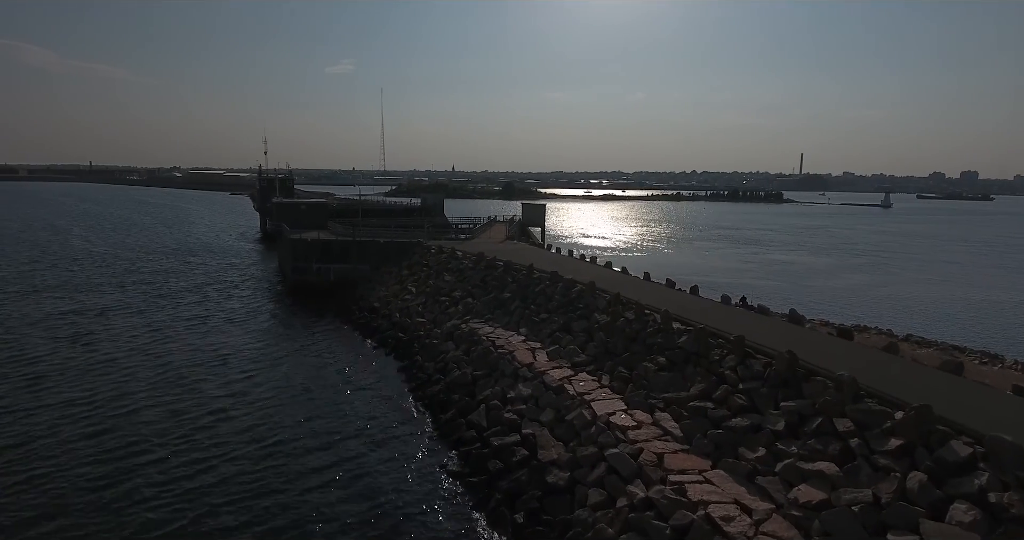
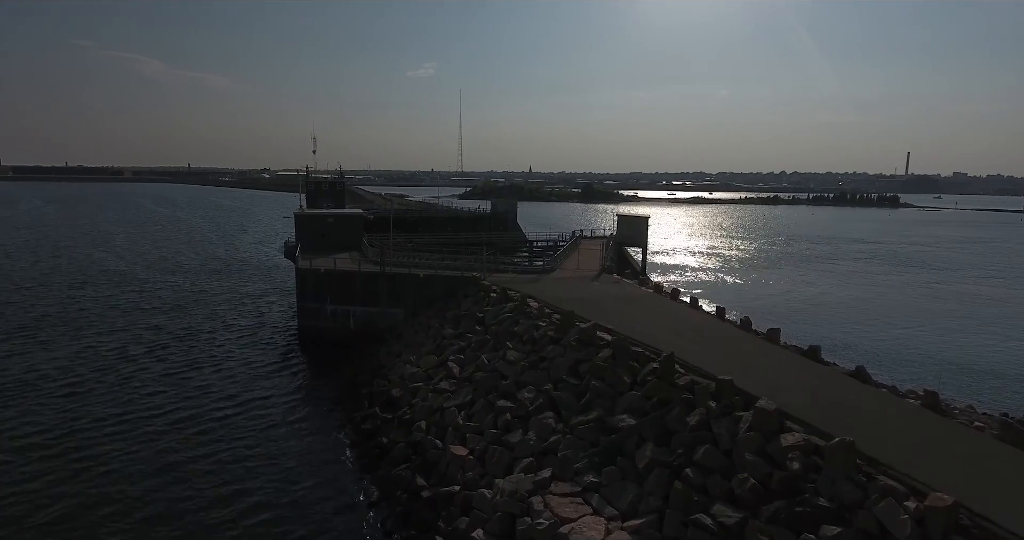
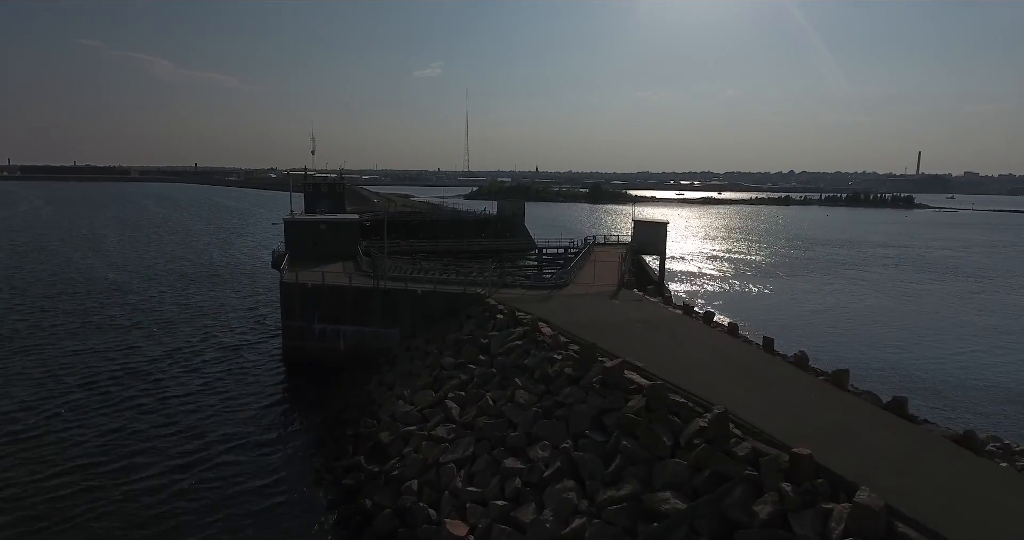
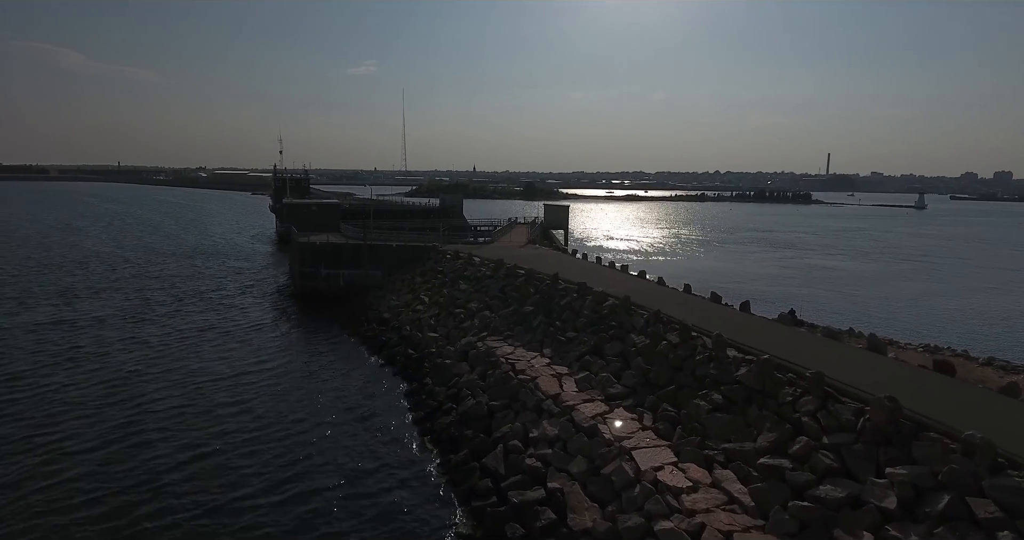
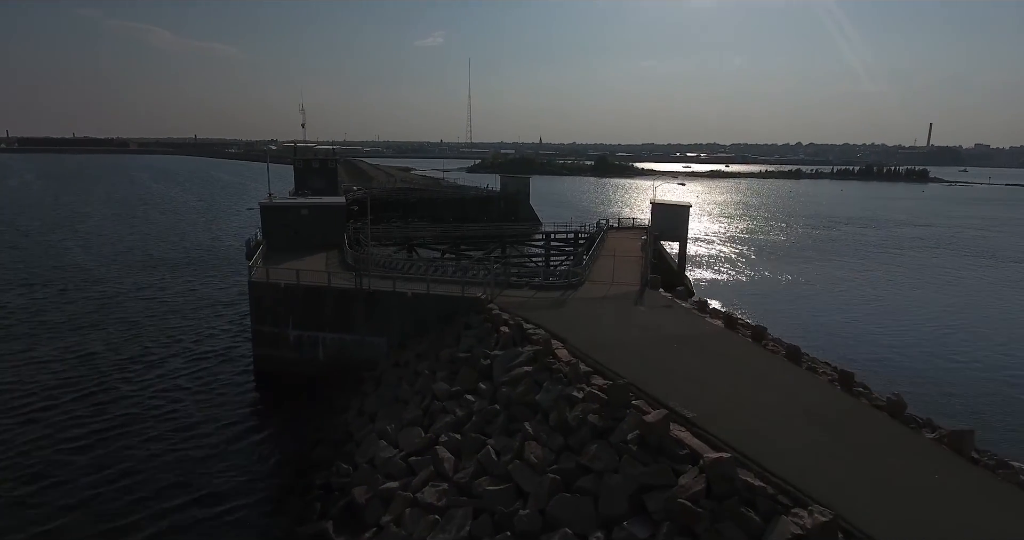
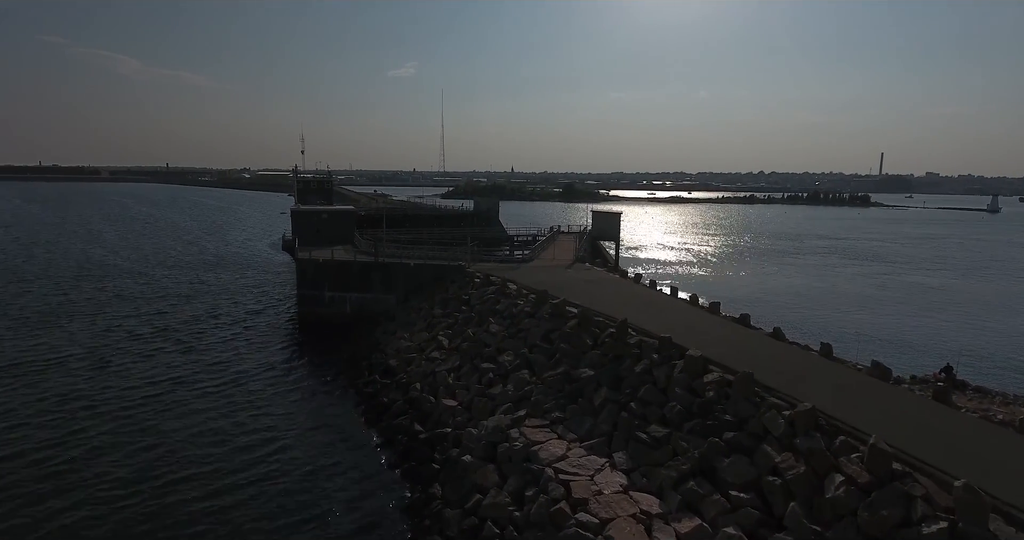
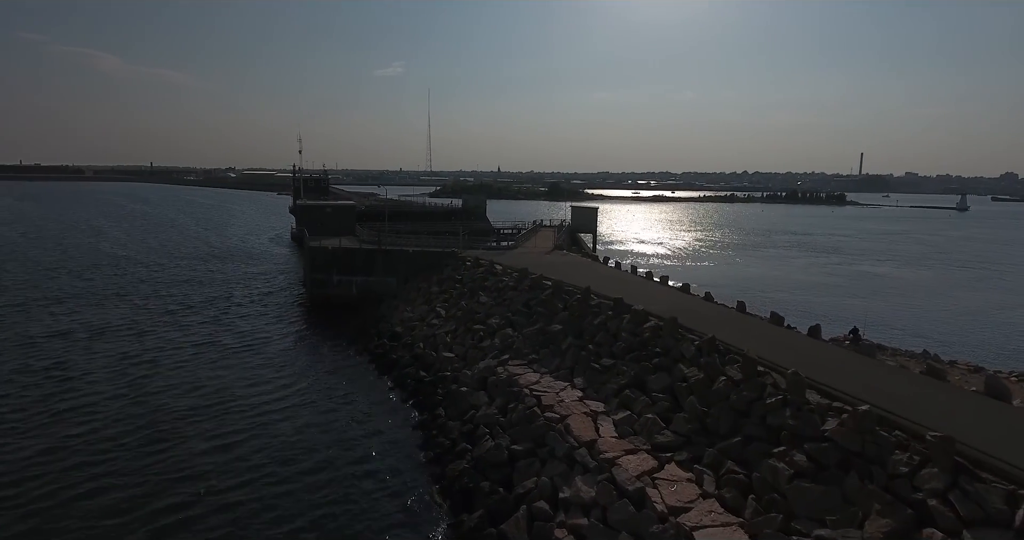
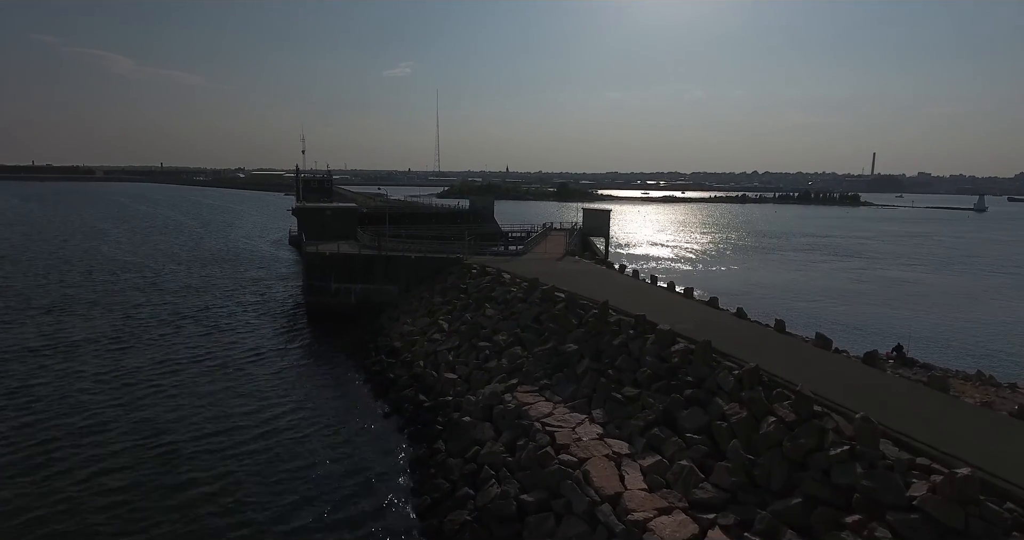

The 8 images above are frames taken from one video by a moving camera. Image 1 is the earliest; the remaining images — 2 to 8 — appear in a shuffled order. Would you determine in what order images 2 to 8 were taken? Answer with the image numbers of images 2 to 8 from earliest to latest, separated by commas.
4, 7, 8, 6, 2, 3, 5
